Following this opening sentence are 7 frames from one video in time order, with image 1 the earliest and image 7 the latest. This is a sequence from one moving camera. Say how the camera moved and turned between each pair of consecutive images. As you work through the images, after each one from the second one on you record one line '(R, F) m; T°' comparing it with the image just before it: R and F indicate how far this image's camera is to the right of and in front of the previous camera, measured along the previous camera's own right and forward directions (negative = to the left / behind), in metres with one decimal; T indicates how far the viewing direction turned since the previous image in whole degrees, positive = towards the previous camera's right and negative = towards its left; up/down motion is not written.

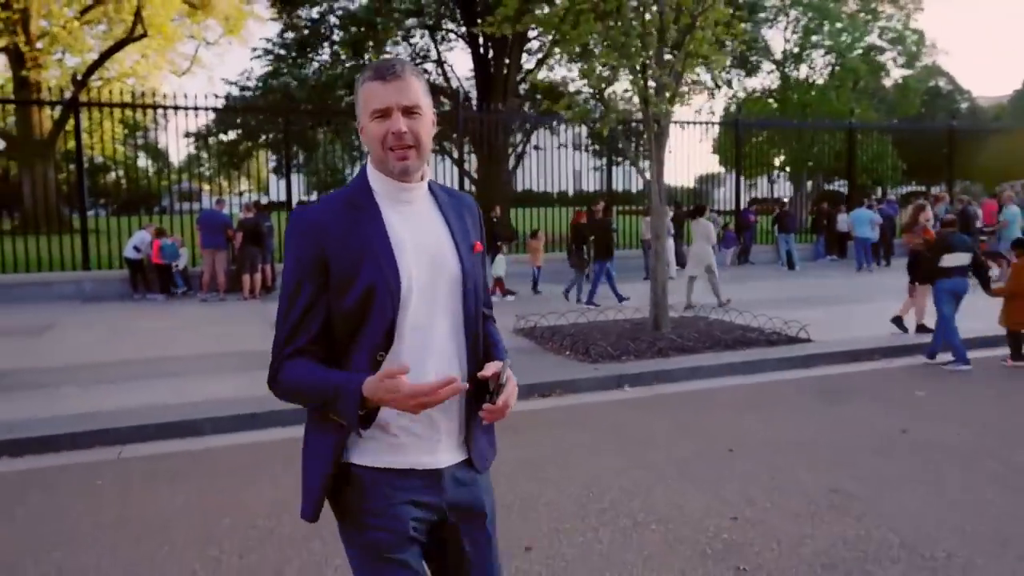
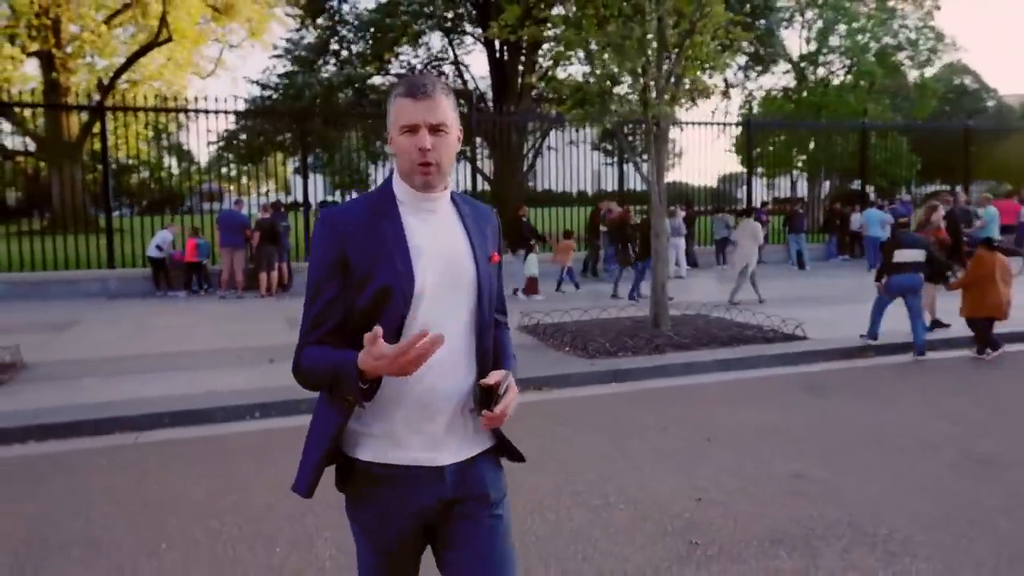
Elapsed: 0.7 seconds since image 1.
(+0.2, -0.4) m; -1°
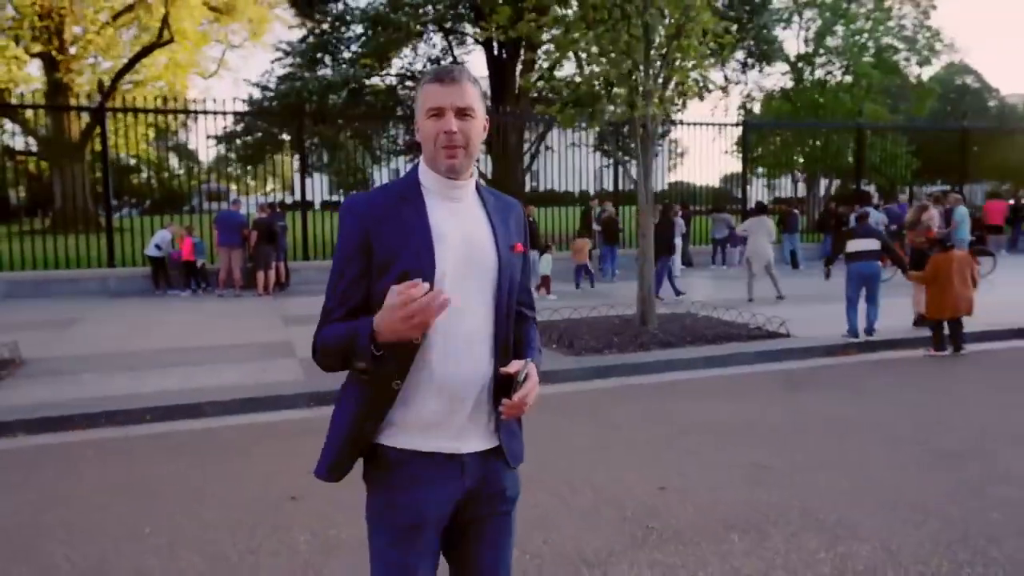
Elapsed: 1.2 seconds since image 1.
(+0.2, -0.2) m; 0°
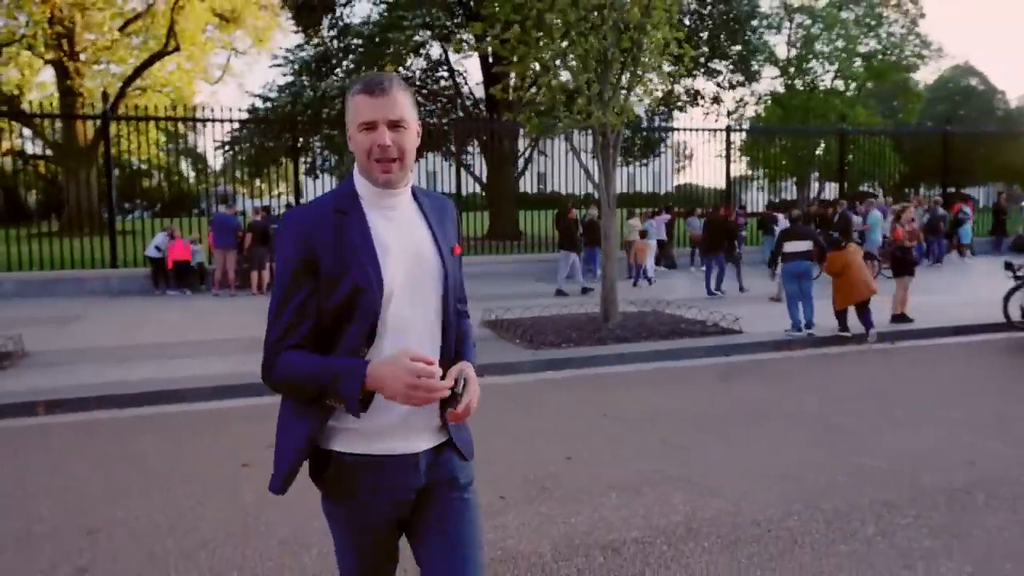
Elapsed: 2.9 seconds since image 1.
(+0.5, -0.7) m; -1°
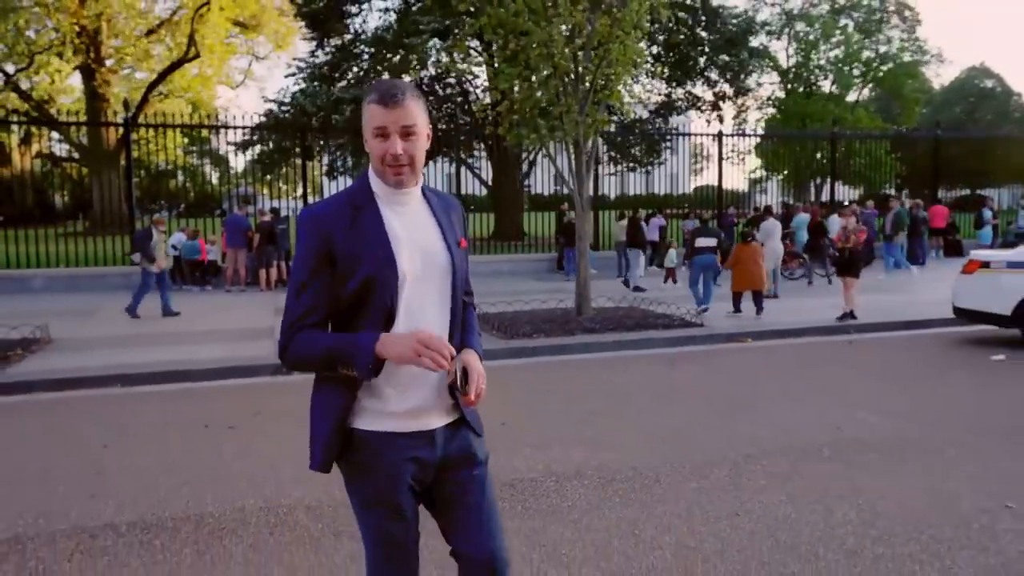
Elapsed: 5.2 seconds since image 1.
(+0.6, -1.0) m; -1°
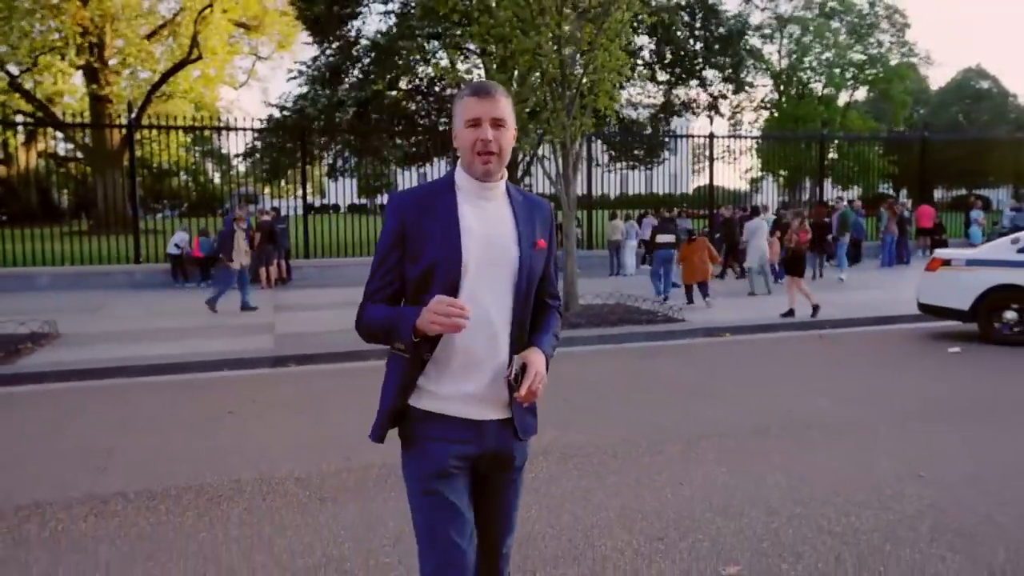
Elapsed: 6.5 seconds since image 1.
(+0.2, -0.5) m; 0°
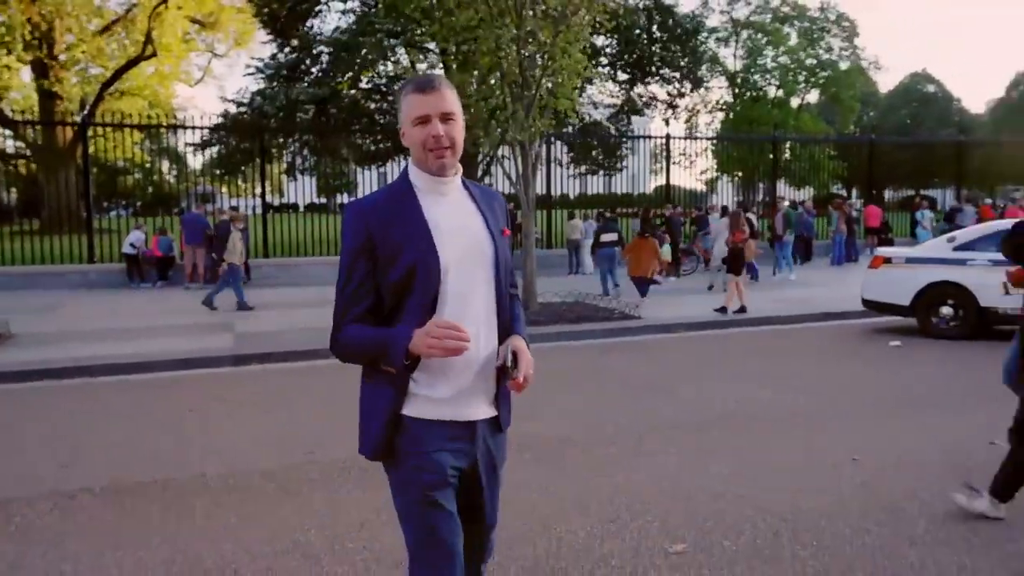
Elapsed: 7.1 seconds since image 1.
(0.0, -0.2) m; +3°
